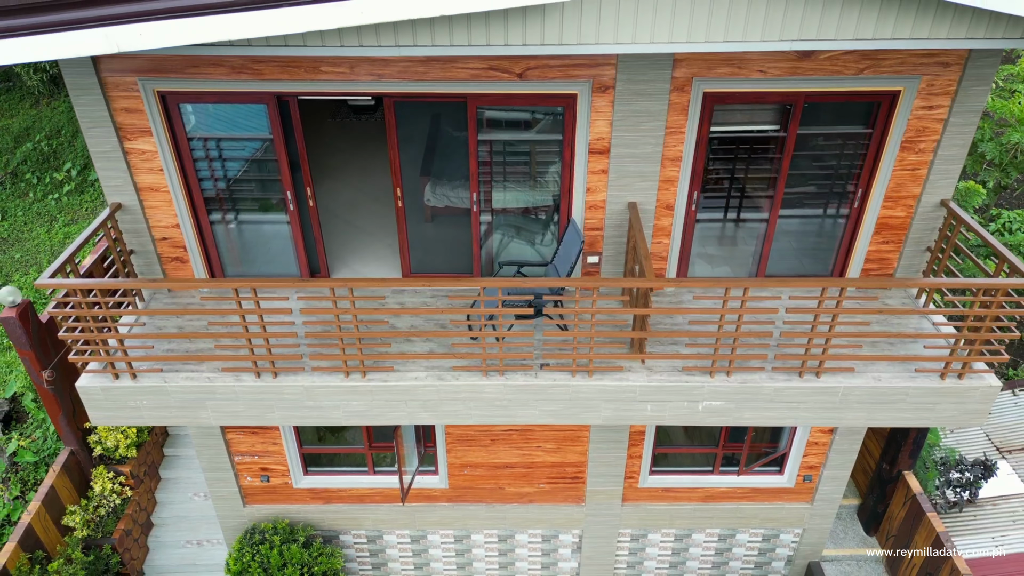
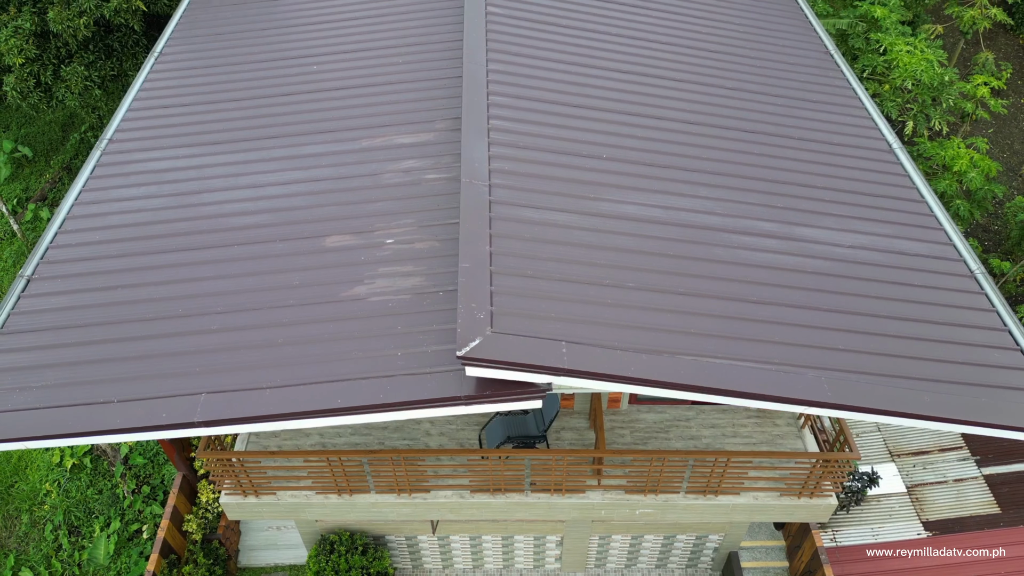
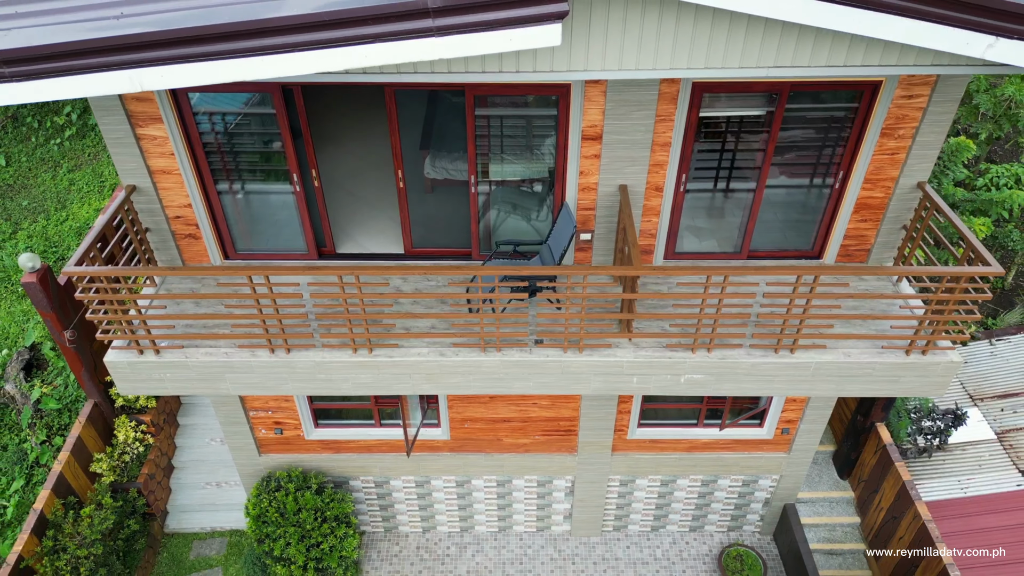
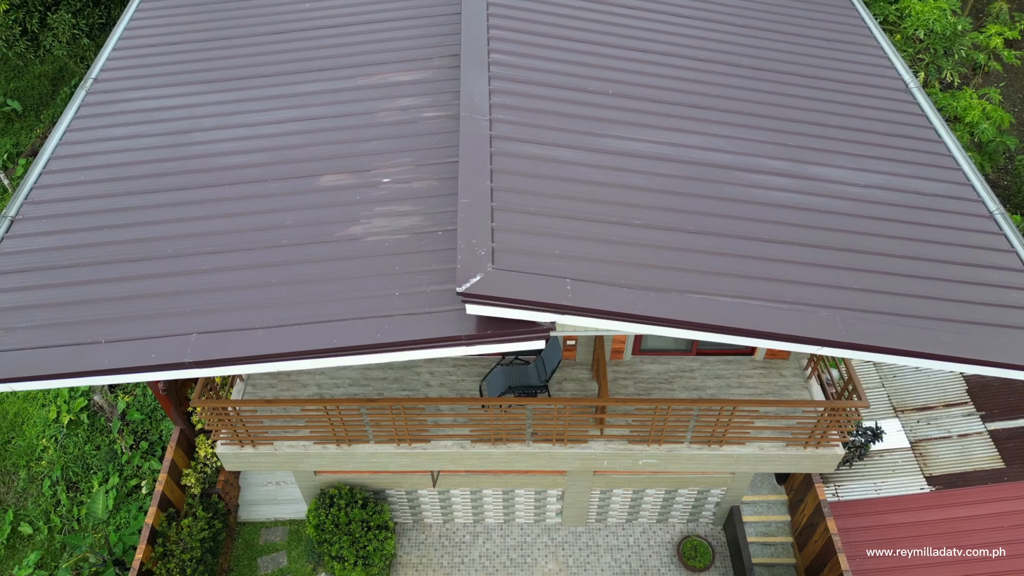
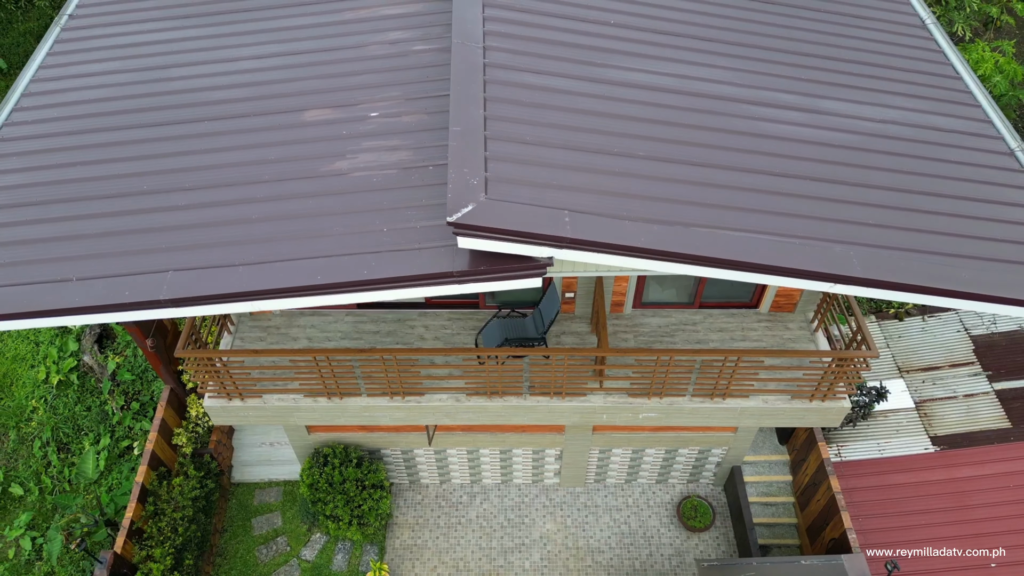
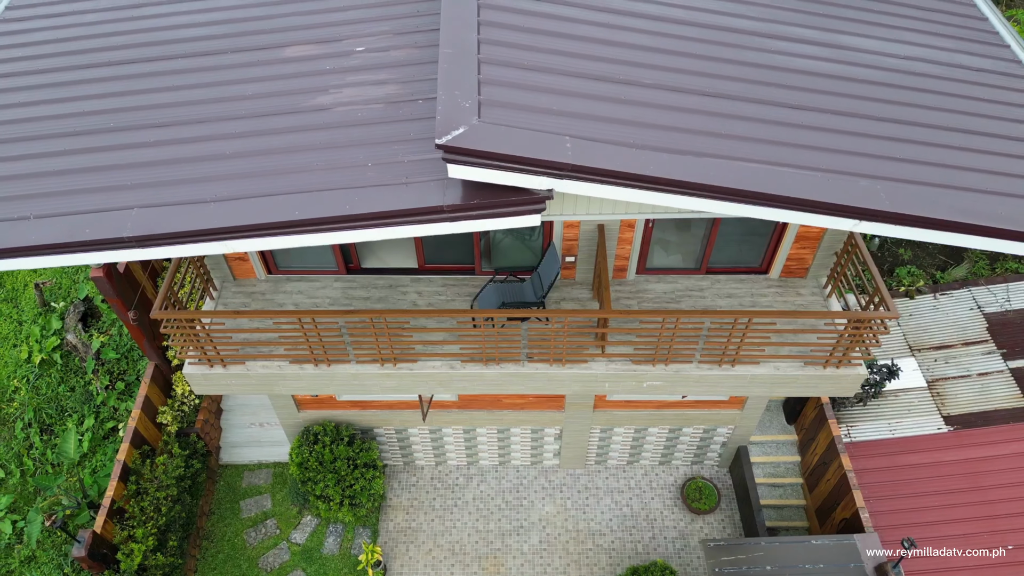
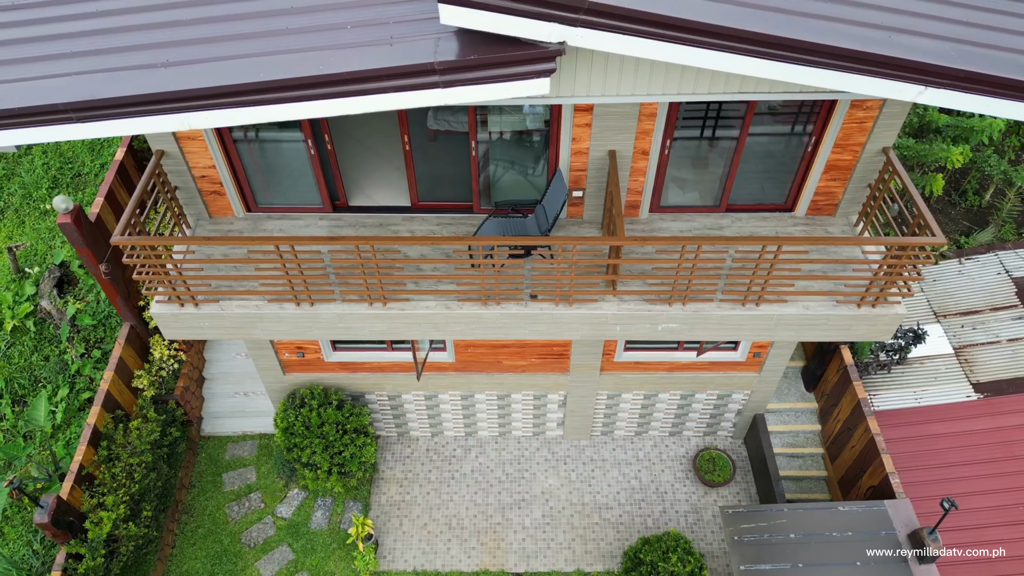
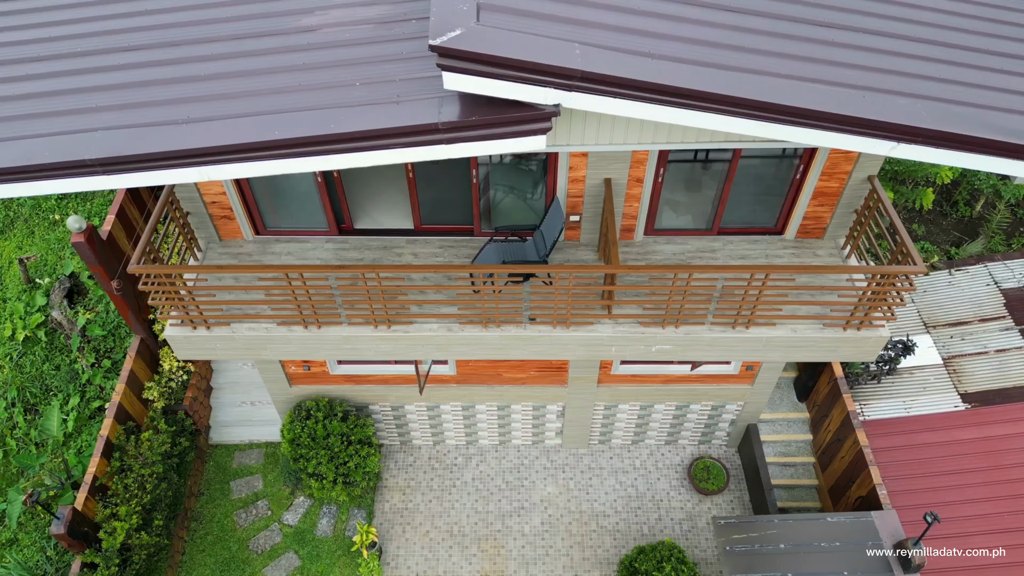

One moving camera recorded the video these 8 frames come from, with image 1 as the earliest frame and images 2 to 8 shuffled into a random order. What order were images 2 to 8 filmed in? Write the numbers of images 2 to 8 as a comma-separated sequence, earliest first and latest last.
3, 7, 8, 6, 5, 4, 2
